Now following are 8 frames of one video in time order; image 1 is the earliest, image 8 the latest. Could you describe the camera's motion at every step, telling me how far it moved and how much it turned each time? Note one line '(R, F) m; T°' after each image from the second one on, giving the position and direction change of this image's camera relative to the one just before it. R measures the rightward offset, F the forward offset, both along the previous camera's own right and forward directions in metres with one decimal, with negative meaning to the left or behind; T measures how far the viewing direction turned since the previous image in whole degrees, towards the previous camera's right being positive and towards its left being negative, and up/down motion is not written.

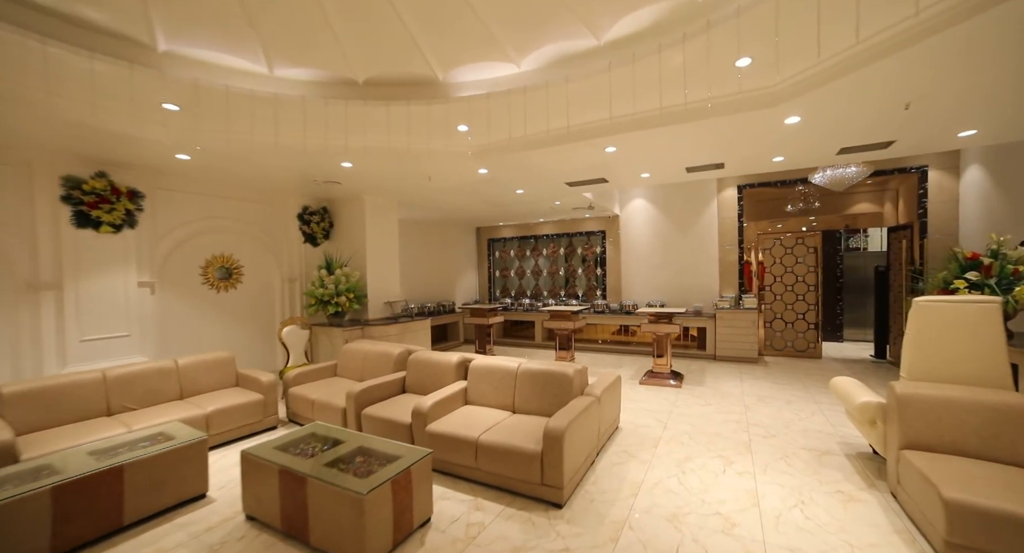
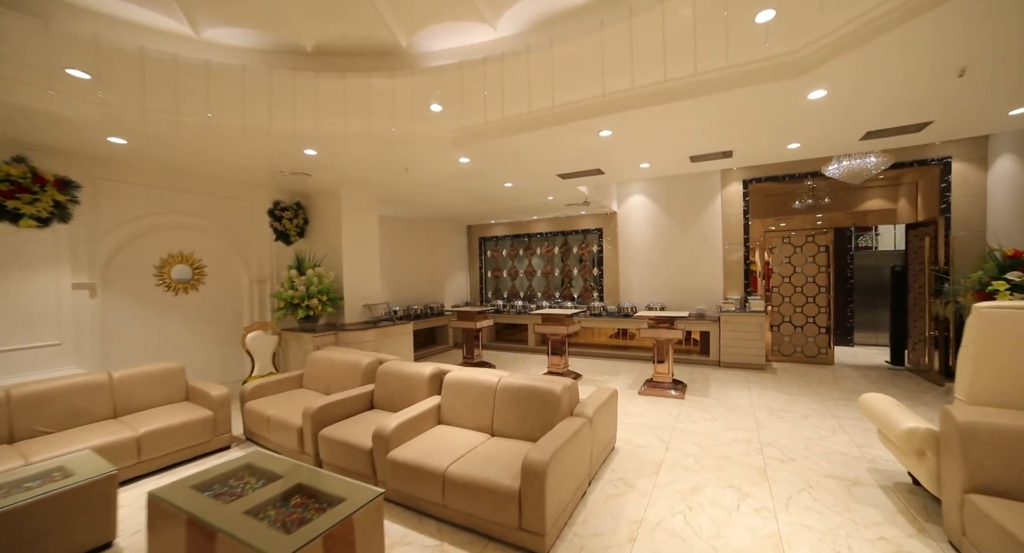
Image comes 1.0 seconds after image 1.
(+0.1, +0.5) m; 0°
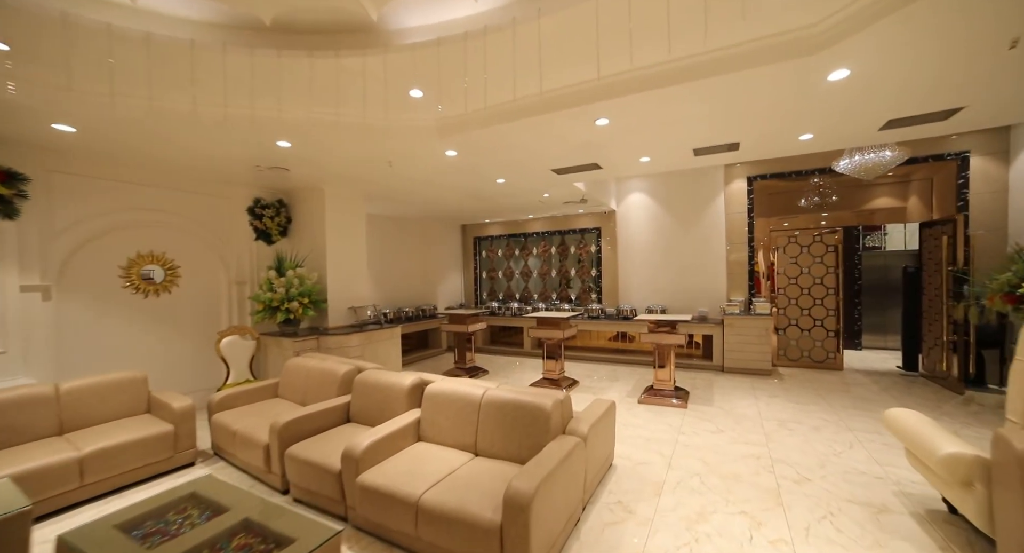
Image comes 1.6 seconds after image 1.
(+0.1, +0.3) m; 0°
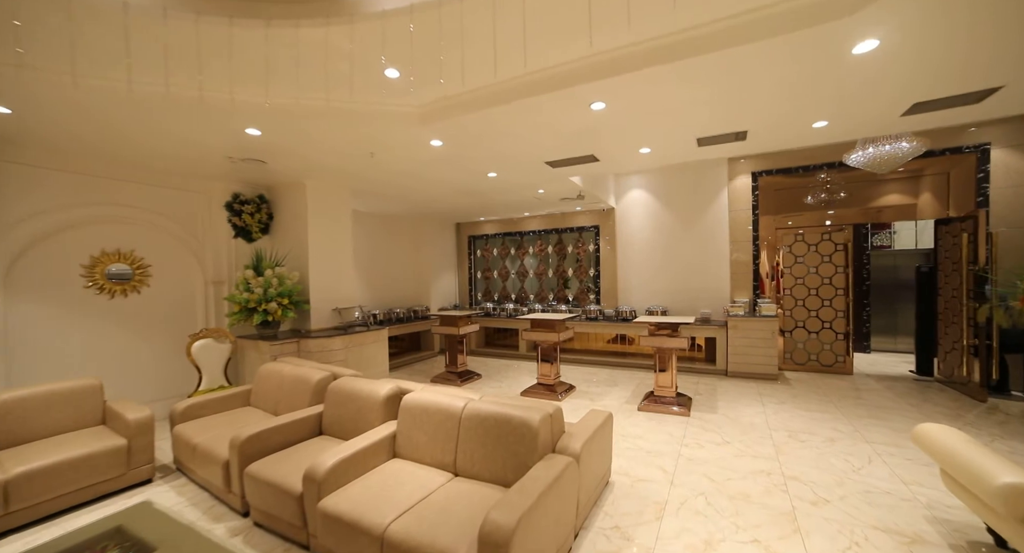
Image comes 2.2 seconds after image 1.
(+0.1, +0.3) m; 0°
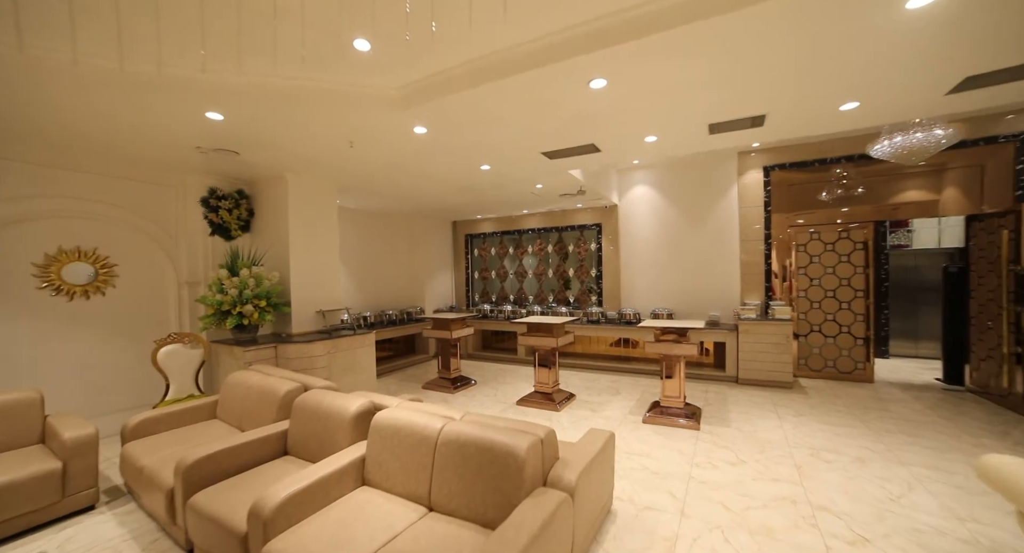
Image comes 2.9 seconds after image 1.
(+0.1, +0.4) m; 0°
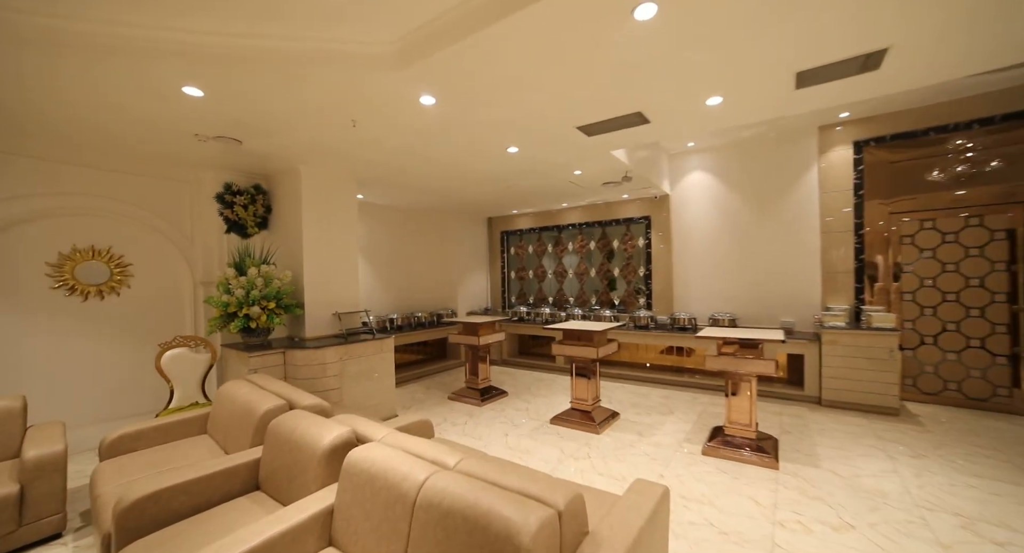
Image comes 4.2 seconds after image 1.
(+0.1, +0.6) m; -6°
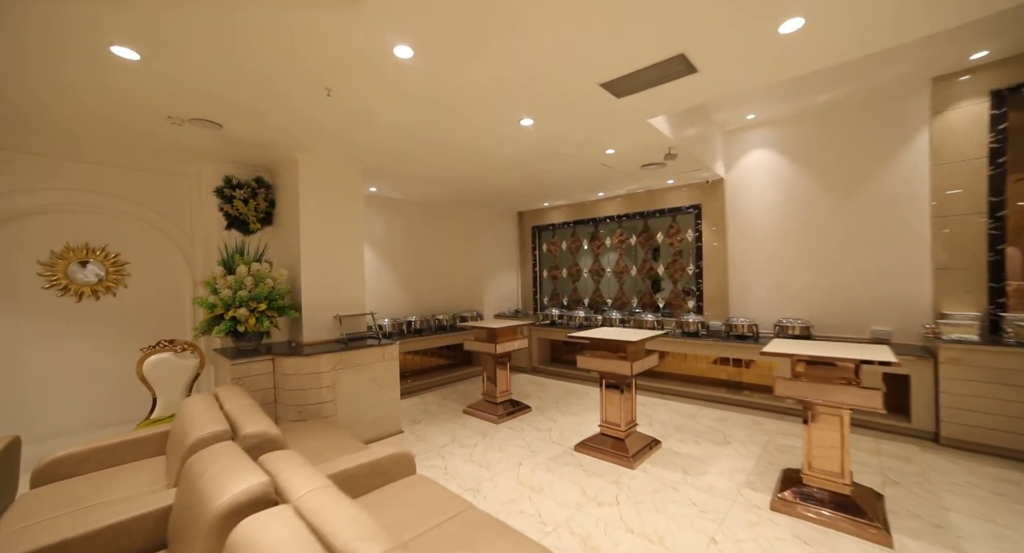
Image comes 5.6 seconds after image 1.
(+0.3, +0.7) m; -6°
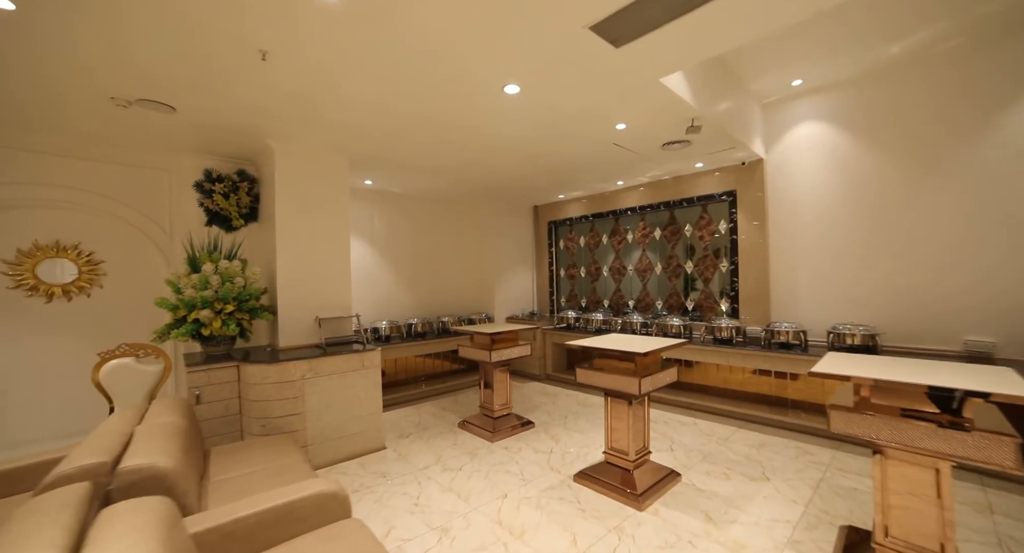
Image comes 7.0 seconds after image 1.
(+0.4, +0.6) m; -5°
